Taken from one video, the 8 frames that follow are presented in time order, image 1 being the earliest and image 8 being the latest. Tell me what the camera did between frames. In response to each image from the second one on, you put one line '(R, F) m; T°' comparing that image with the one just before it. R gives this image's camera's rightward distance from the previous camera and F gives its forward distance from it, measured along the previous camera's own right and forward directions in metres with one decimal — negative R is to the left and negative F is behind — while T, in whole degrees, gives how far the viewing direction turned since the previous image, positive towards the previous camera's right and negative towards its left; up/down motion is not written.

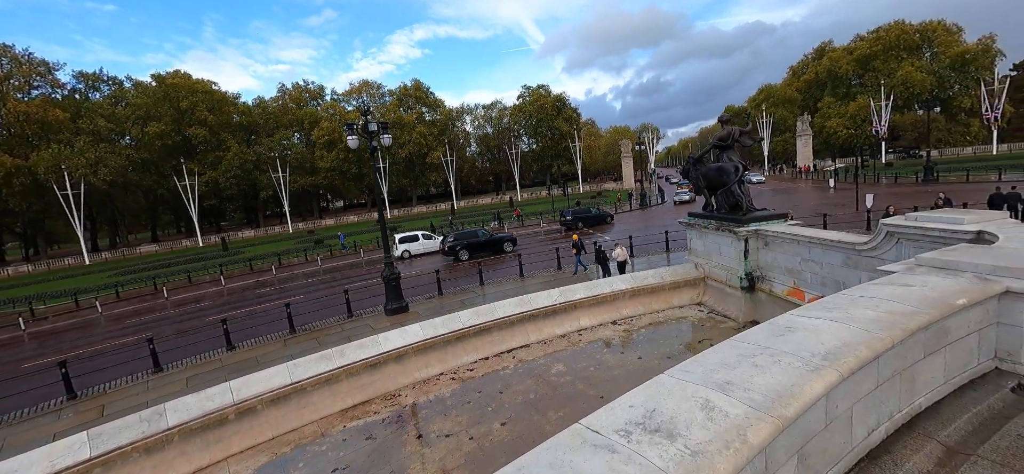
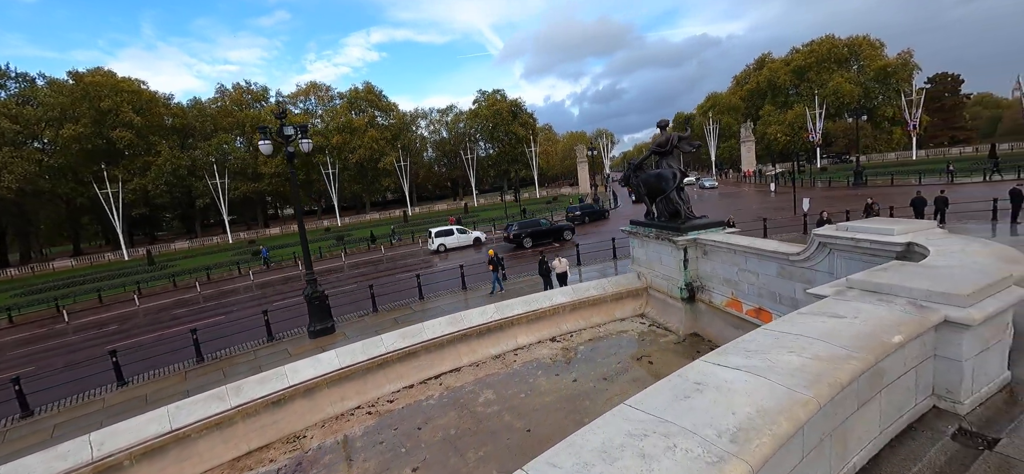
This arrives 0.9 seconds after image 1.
(+0.7, +0.7) m; +5°
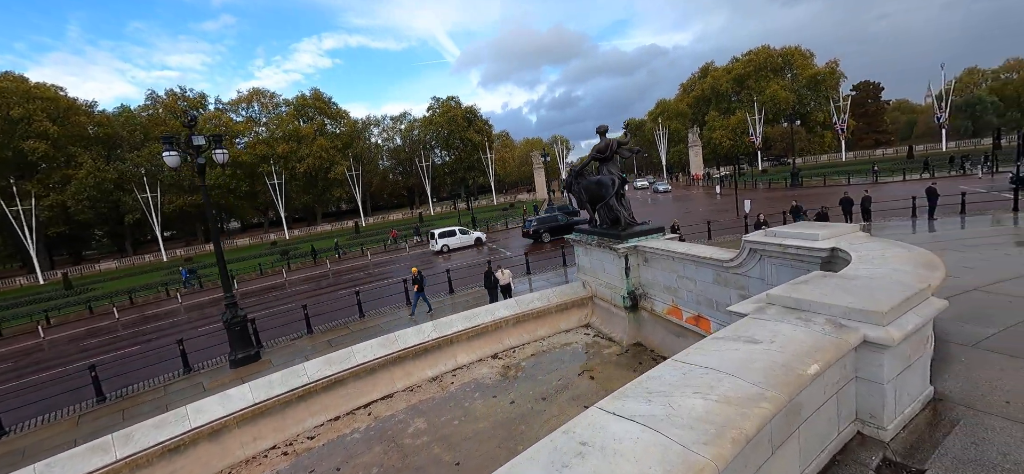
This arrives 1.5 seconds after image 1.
(+0.5, +0.4) m; +5°
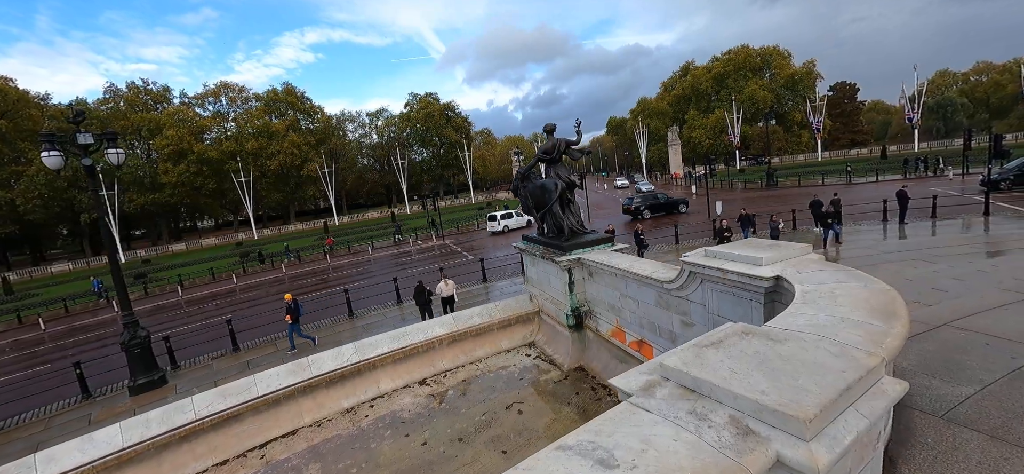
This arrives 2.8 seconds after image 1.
(+1.0, +1.0) m; +2°
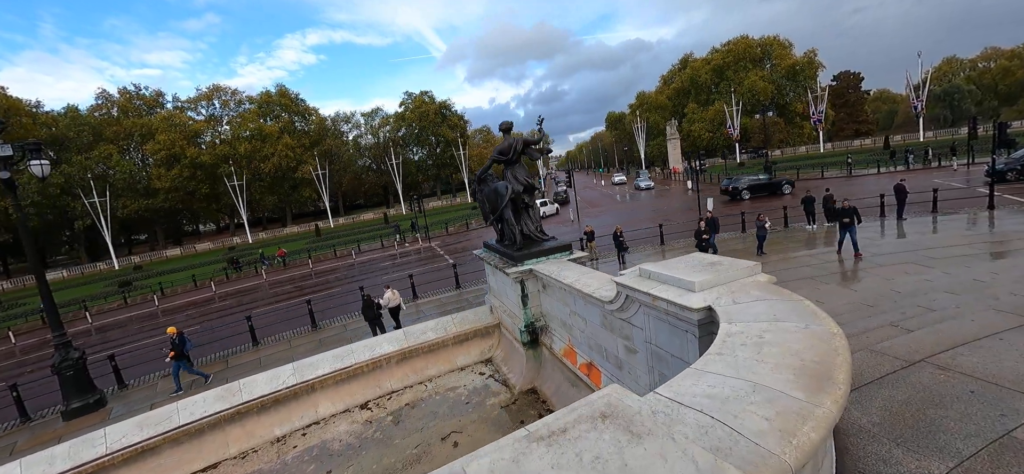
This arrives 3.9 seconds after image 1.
(+1.0, +0.7) m; -1°
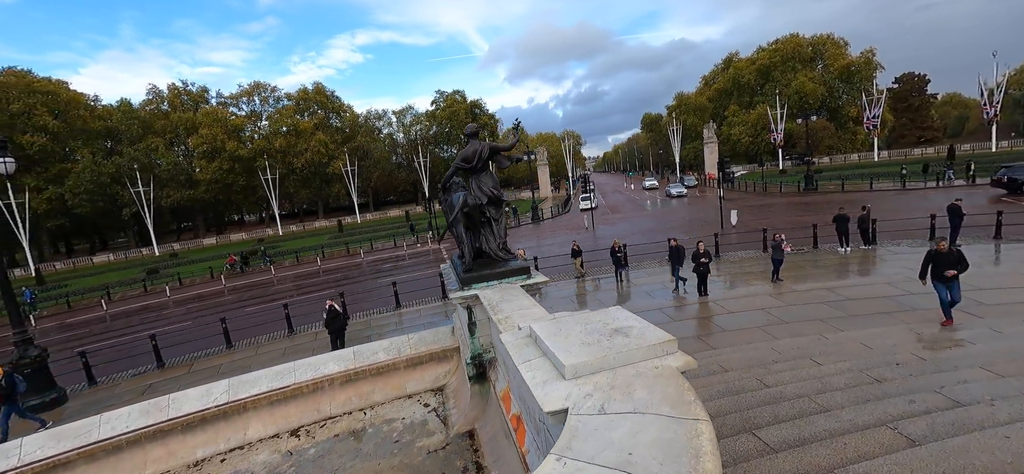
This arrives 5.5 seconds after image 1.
(+1.2, +1.0) m; -5°
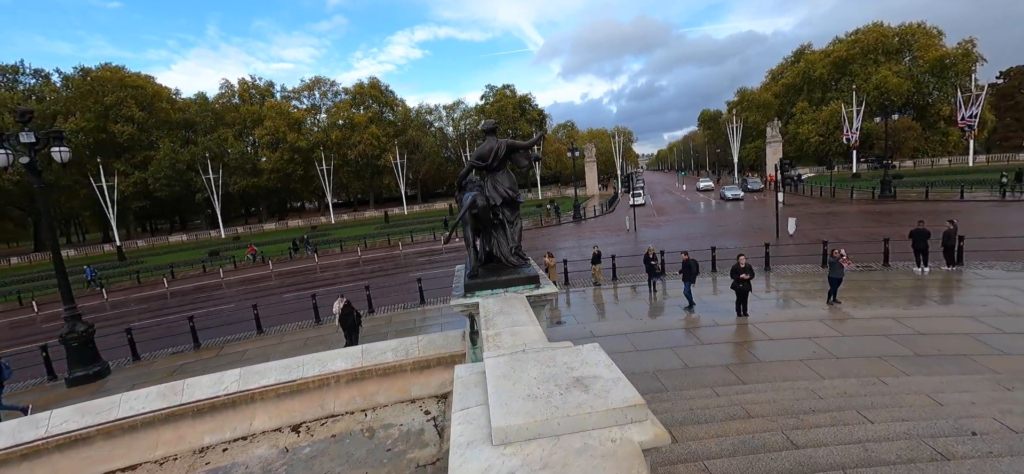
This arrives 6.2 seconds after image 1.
(+0.5, +0.5) m; -6°
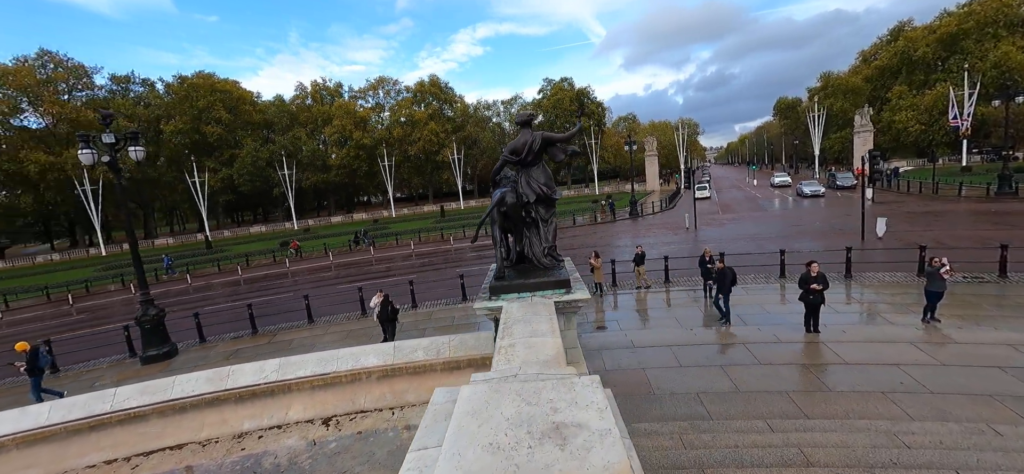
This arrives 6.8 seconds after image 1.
(+0.4, +0.4) m; -8°
